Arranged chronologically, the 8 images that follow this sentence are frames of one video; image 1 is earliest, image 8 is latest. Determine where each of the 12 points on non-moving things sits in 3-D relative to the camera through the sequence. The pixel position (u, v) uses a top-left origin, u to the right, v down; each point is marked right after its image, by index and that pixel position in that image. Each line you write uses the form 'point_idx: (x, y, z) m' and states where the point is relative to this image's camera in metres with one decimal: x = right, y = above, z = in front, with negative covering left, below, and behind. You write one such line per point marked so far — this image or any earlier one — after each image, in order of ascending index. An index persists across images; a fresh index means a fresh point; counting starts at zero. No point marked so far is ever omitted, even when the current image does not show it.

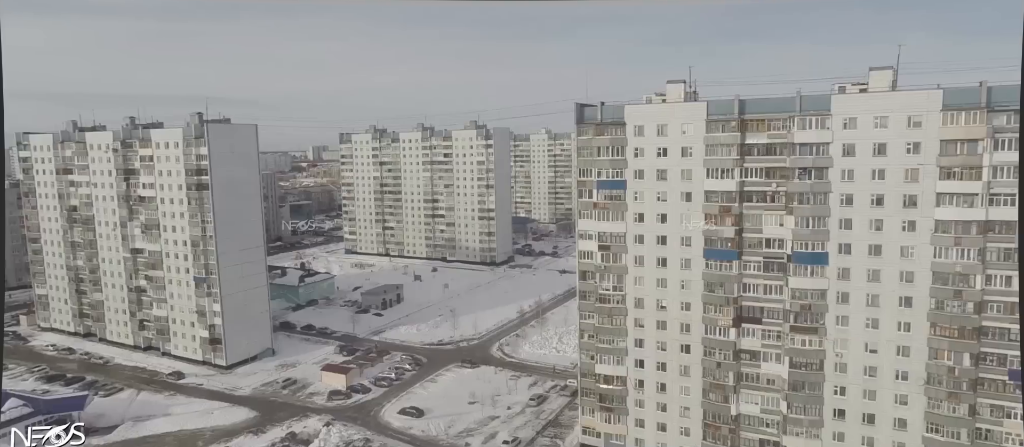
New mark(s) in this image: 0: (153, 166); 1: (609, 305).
0: (-9.8, +1.6, +19.0) m
1: (+1.6, -1.4, +11.9) m
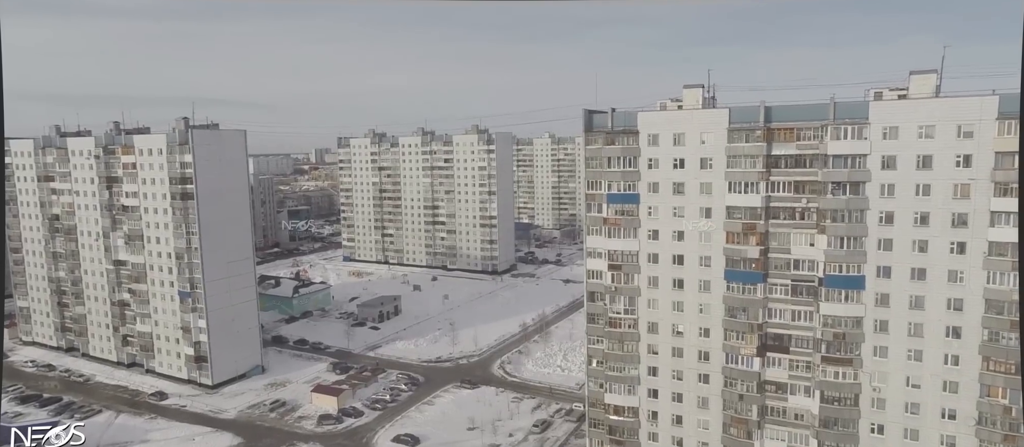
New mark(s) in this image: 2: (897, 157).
0: (-9.8, +1.3, +18.1) m
1: (+1.7, -1.7, +10.9) m
2: (+4.8, +0.8, +8.7) m
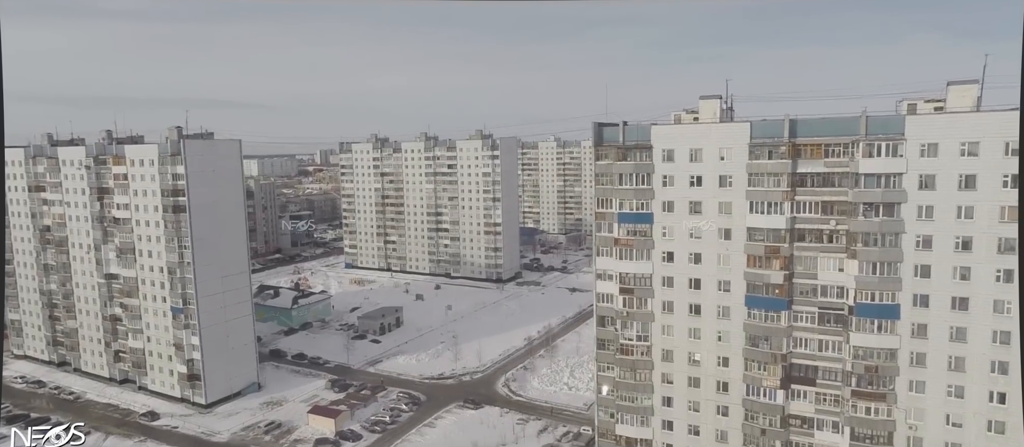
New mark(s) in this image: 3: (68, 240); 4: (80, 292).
0: (-9.6, +1.0, +17.5) m
1: (+1.7, -1.9, +10.2) m
2: (+4.9, +0.5, +8.0) m
3: (-12.4, -0.5, +19.5) m
4: (-12.1, -1.9, +19.4) m
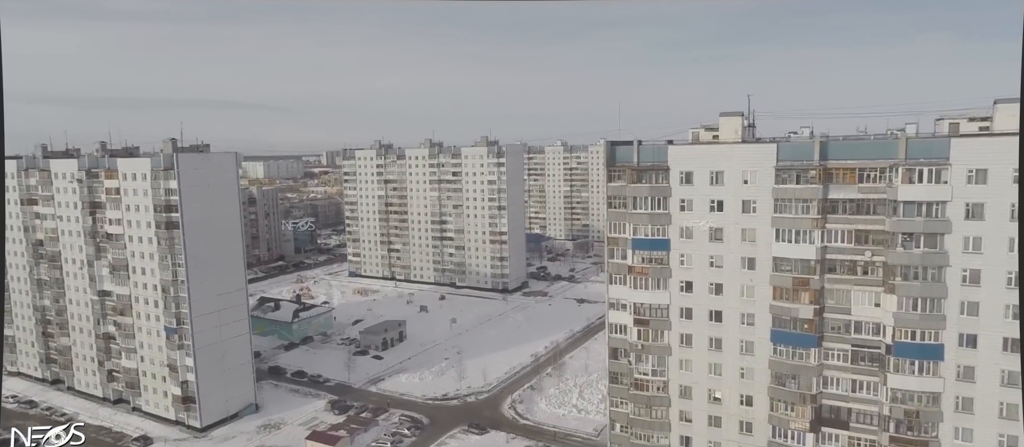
0: (-9.5, +0.6, +16.9) m
1: (+1.8, -2.3, +9.5) m
2: (+4.9, +0.2, +7.3) m
3: (-12.3, -0.9, +18.9) m
4: (-11.9, -2.3, +18.9) m
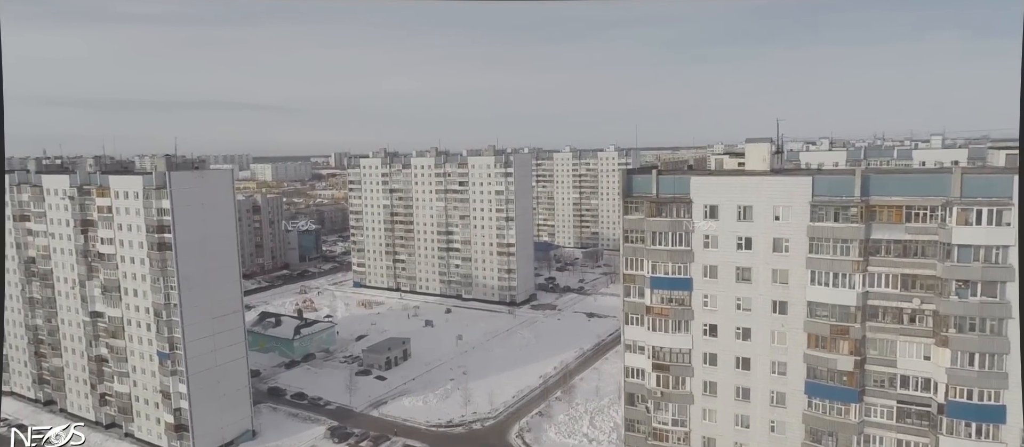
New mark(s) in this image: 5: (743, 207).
0: (-9.3, +0.1, +16.2) m
1: (+1.9, -2.8, +8.7) m
2: (+5.0, -0.2, +6.4) m
3: (-12.1, -1.3, +18.3) m
4: (-11.7, -2.8, +18.2) m
5: (+2.6, +0.2, +7.9) m
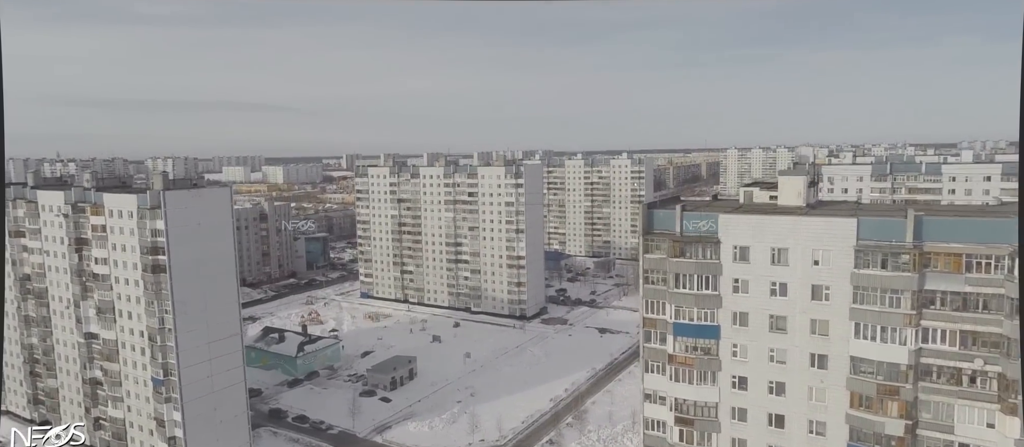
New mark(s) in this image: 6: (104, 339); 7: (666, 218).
0: (-9.1, -0.3, +15.6) m
1: (+2.0, -3.2, +7.9) m
2: (+5.1, -0.7, +5.6) m
3: (-11.8, -1.7, +17.7) m
4: (-11.4, -3.2, +17.6) m
5: (+2.7, -0.3, +7.1) m
6: (-9.4, -2.7, +16.1) m
7: (+1.7, +0.1, +7.9) m
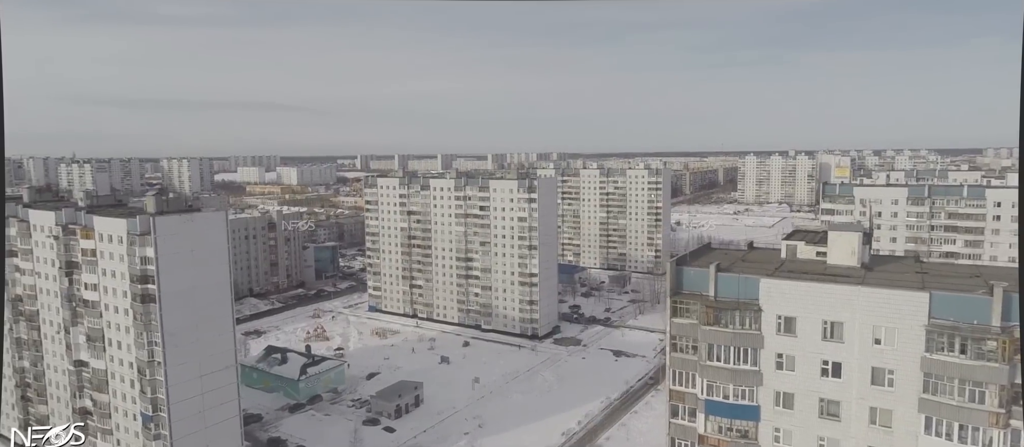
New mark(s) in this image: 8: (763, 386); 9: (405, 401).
0: (-8.9, -0.8, +14.8) m
1: (+2.1, -3.8, +6.9) m
2: (+5.1, -1.3, +4.5) m
3: (-11.5, -2.2, +17.0) m
4: (-11.2, -3.7, +16.9) m
5: (+2.8, -0.9, +6.1) m
6: (-9.2, -3.2, +15.3) m
7: (+1.8, -0.5, +6.9) m
8: (+2.3, -1.5, +6.5) m
9: (-3.1, -5.1, +20.0) m
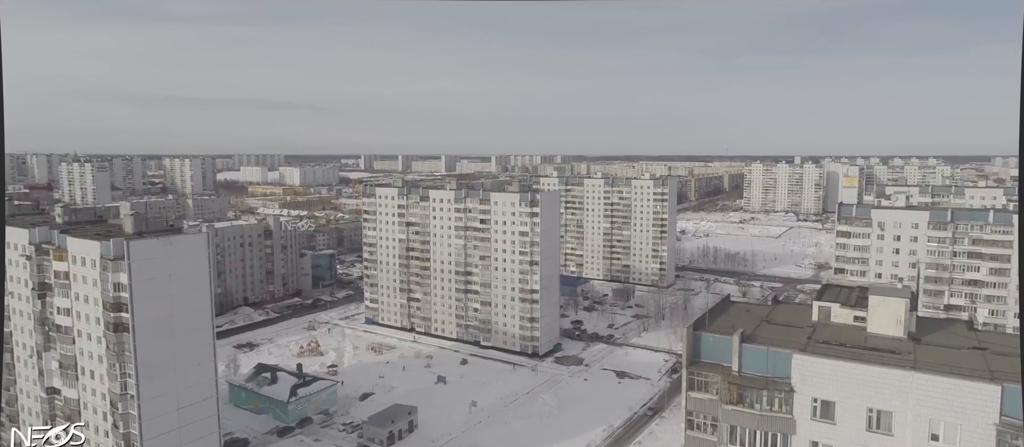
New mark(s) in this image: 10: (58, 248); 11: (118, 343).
0: (-8.9, -1.2, +13.9) m
1: (+2.0, -4.3, +6.0) m
2: (+5.0, -1.9, +3.6) m
3: (-11.6, -2.6, +16.1) m
4: (-11.2, -4.1, +16.0) m
5: (+2.7, -1.4, +5.2) m
6: (-9.2, -3.6, +14.4) m
7: (+1.8, -1.1, +6.0) m
8: (+2.2, -2.1, +5.6) m
9: (-3.1, -5.6, +19.1) m
10: (-9.2, -0.5, +14.1) m
11: (-7.3, -2.2, +12.9) m
